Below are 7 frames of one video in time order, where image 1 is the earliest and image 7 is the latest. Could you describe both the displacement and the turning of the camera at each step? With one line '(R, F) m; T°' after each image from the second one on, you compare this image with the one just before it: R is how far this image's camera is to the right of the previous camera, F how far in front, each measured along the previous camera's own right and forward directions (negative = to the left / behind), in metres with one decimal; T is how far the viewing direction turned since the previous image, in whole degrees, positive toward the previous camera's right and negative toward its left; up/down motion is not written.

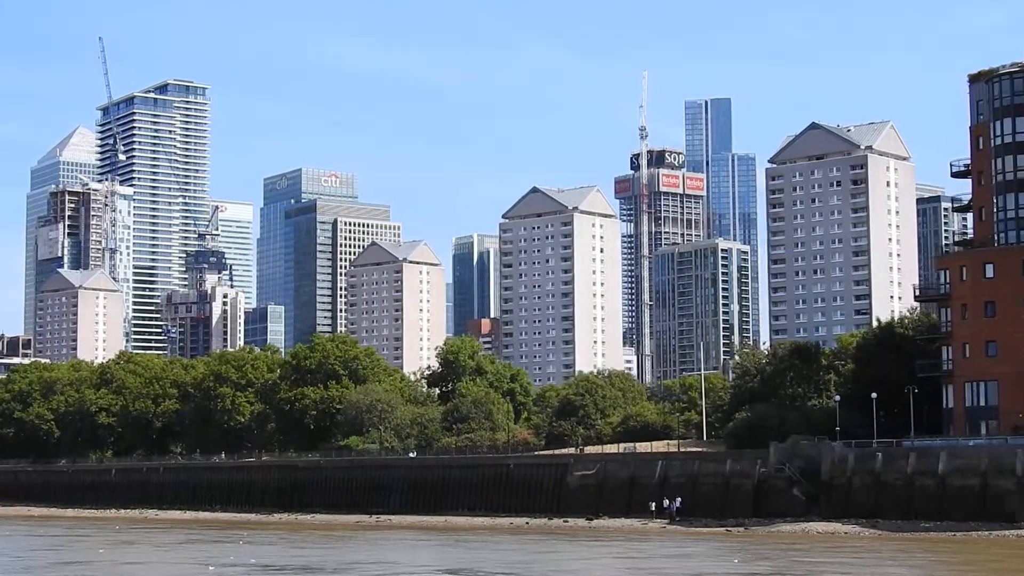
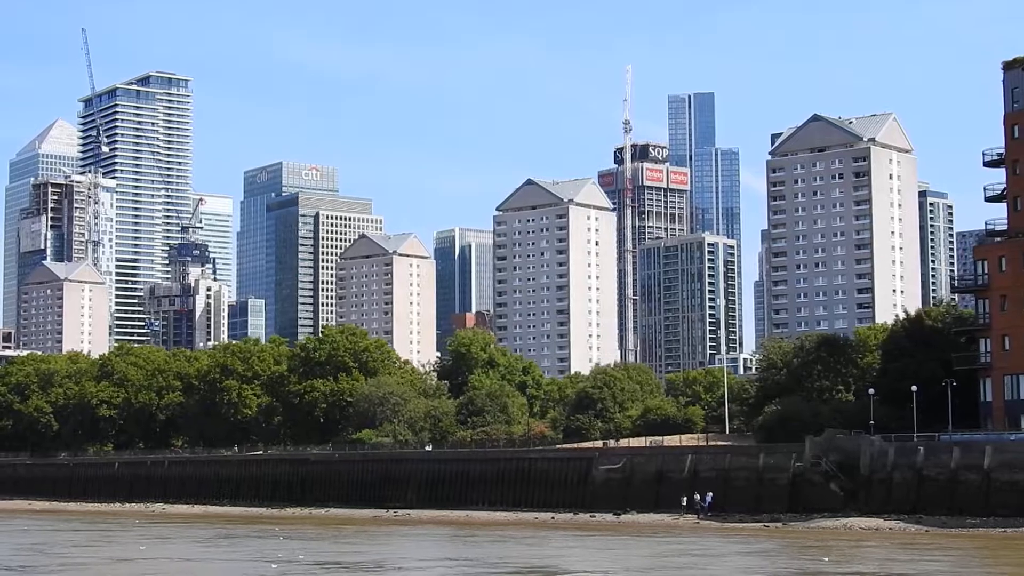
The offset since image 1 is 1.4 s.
(-3.2, +2.5) m; +1°
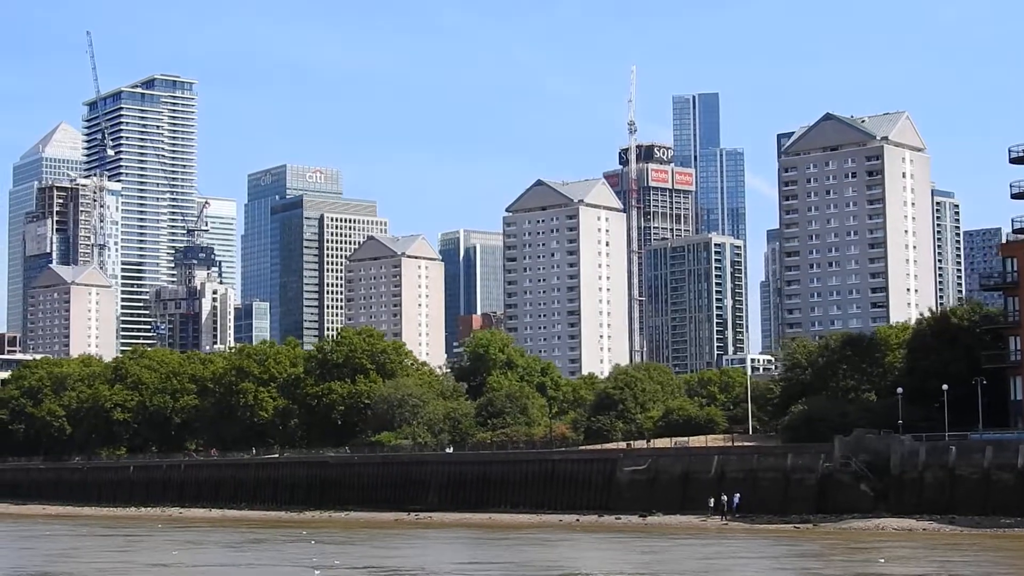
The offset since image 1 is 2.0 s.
(-1.3, +1.1) m; 0°
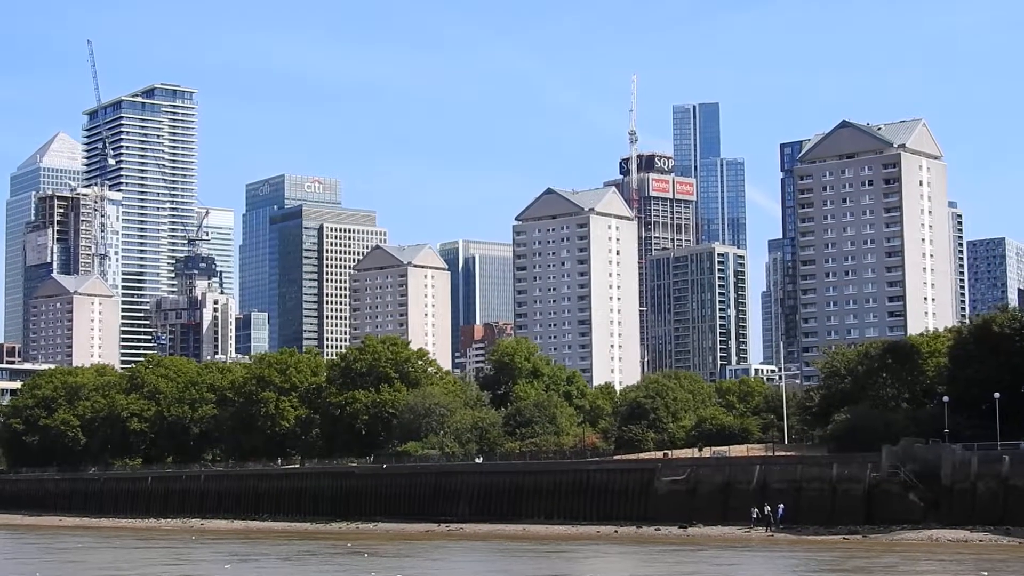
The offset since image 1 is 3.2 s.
(-2.7, +2.1) m; 0°
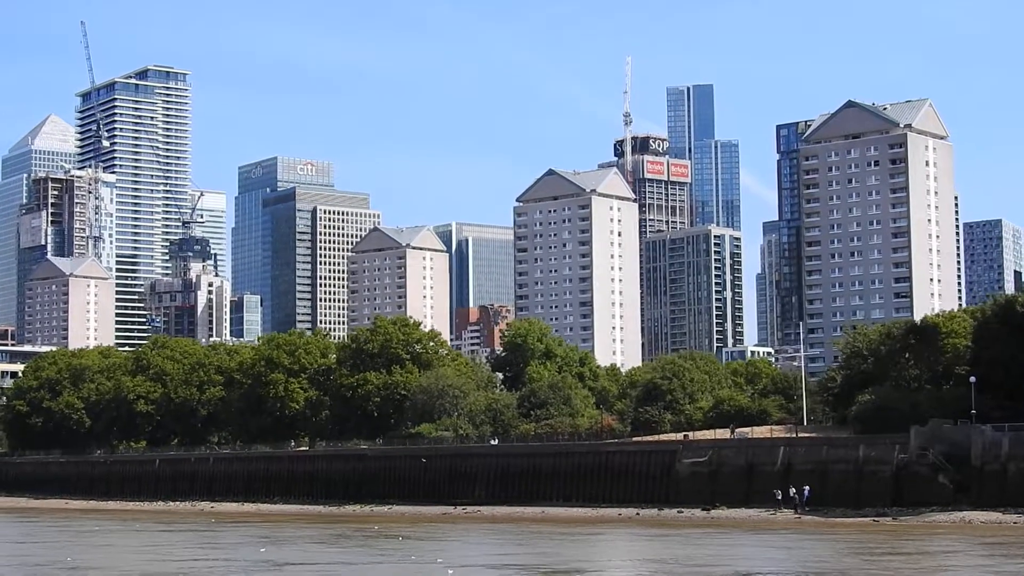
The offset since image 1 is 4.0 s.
(-1.9, +1.5) m; 0°
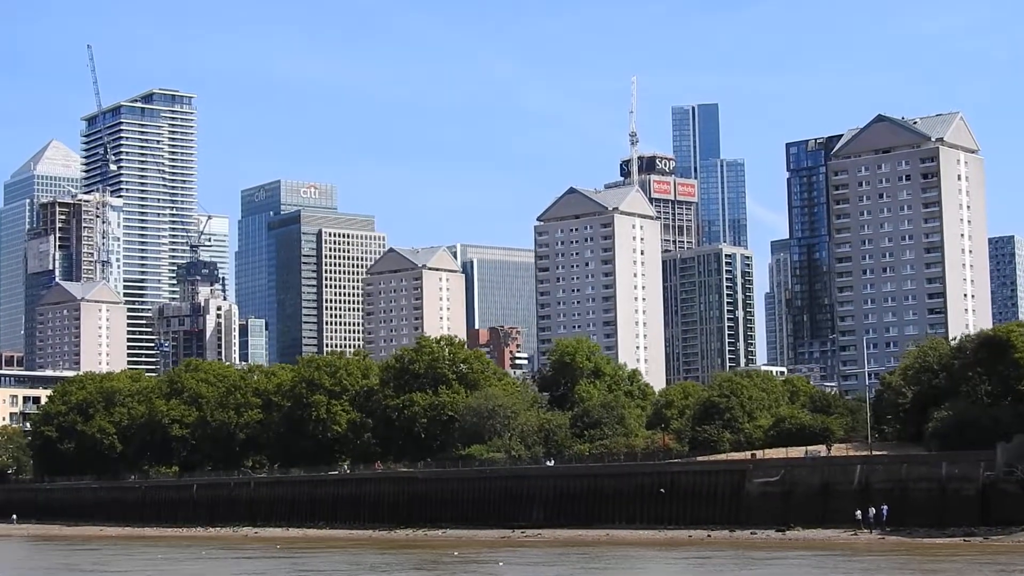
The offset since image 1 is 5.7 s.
(-4.0, +3.1) m; 0°
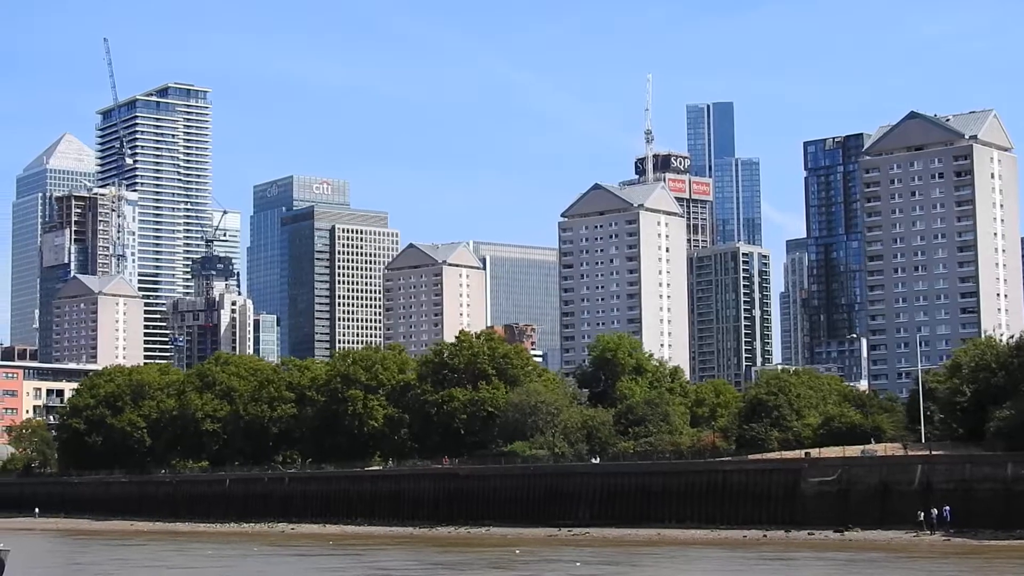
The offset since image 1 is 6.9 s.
(-2.7, +2.2) m; 0°
